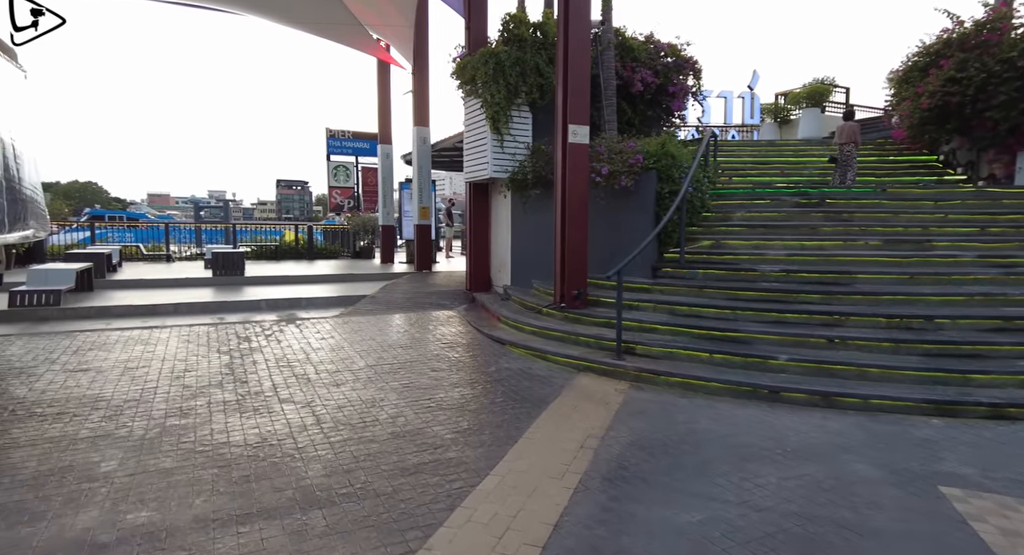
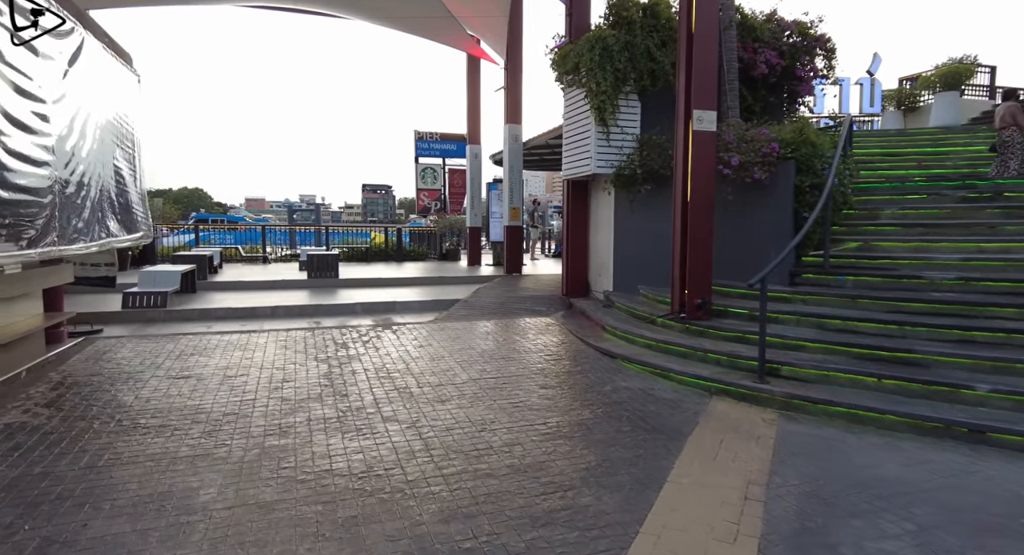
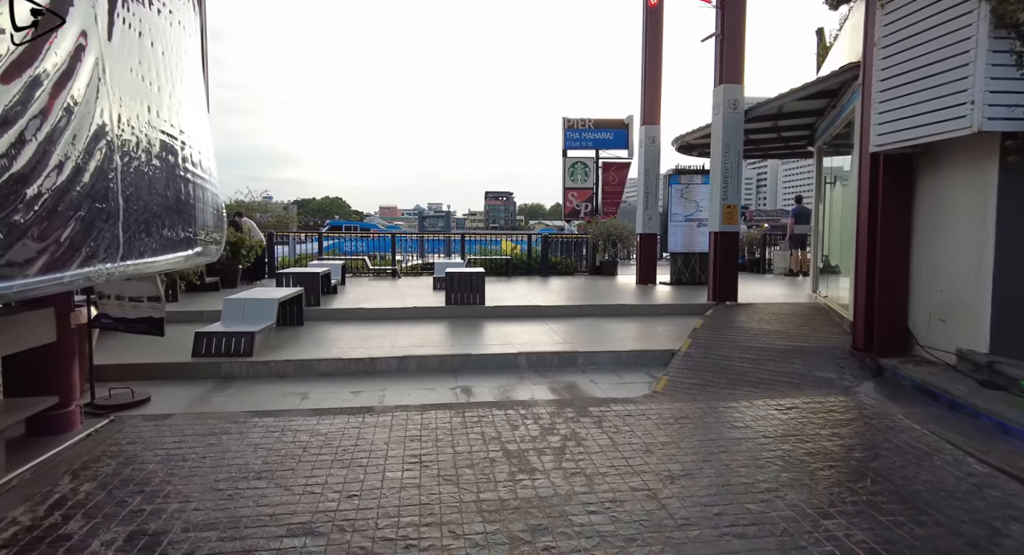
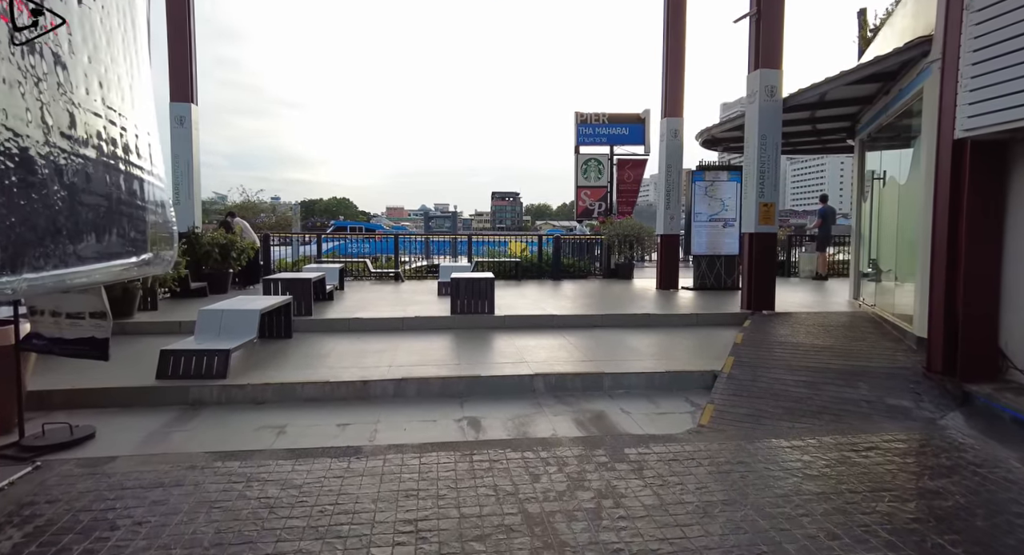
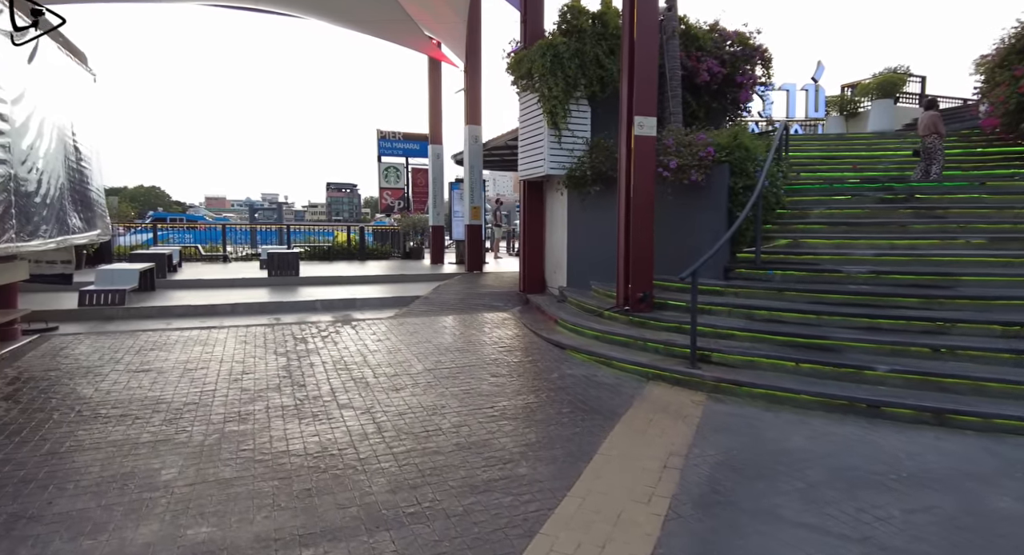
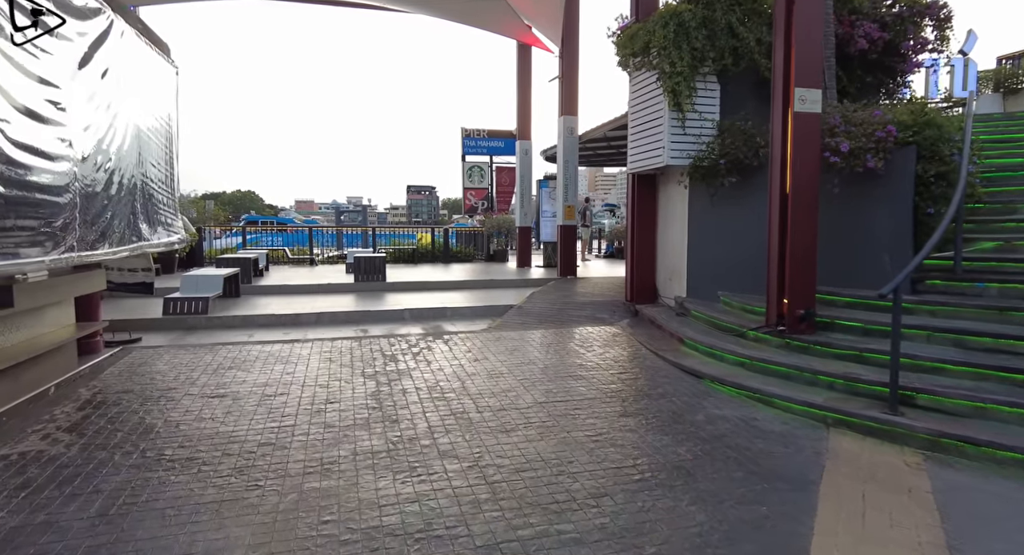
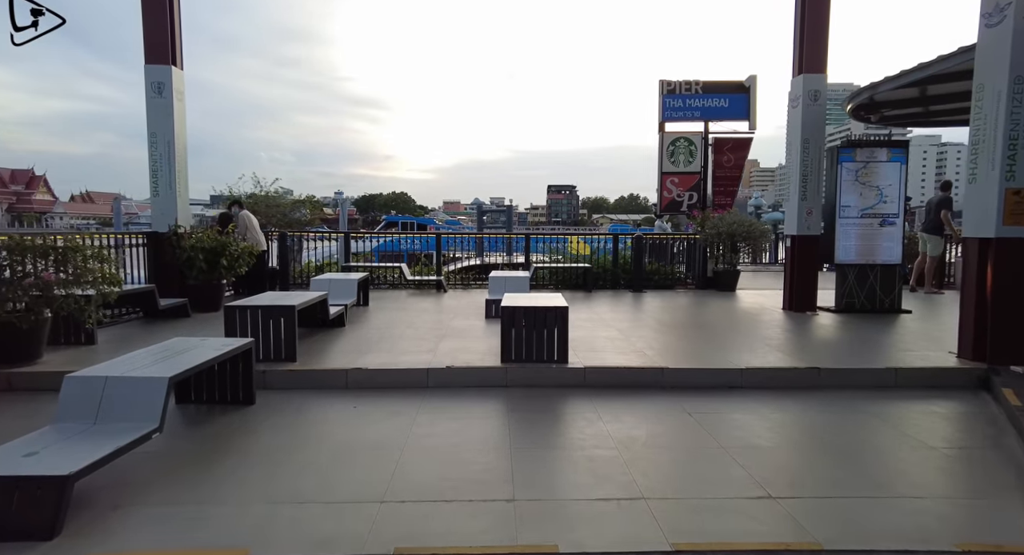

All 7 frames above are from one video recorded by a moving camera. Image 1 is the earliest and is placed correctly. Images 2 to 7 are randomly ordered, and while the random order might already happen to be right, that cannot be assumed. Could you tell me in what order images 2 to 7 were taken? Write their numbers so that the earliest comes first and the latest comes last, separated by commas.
5, 2, 6, 3, 4, 7
